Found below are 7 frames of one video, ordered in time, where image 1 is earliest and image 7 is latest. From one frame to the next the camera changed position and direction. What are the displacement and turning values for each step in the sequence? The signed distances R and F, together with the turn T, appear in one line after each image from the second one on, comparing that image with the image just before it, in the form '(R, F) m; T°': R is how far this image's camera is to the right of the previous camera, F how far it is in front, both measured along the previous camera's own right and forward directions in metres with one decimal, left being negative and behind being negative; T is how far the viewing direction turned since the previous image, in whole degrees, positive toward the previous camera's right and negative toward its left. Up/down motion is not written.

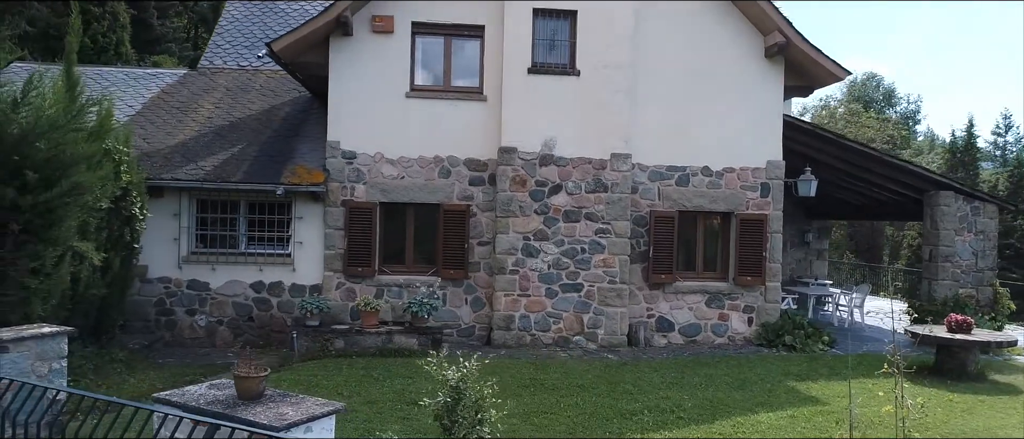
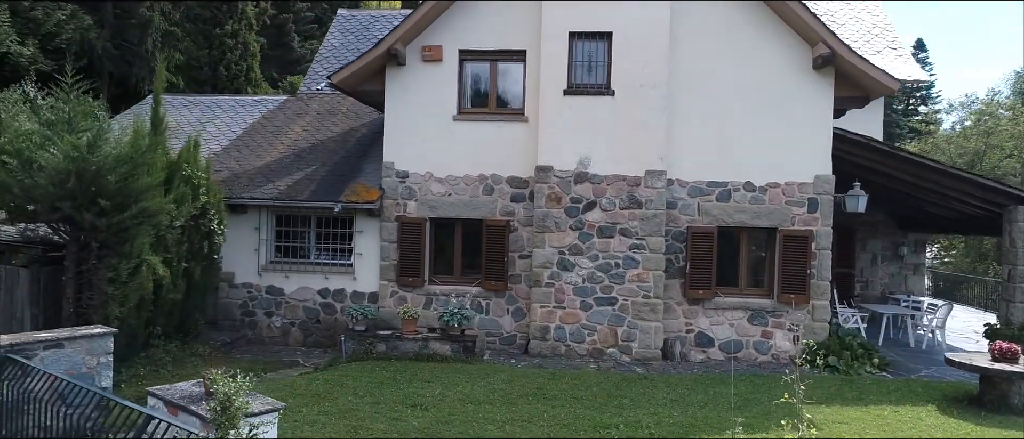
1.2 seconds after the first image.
(+1.5, -0.4) m; -12°
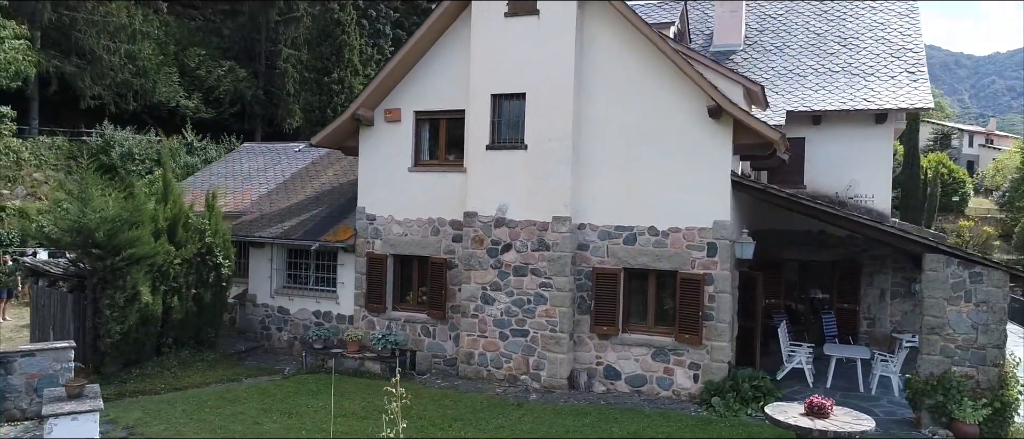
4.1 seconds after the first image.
(+4.4, -0.8) m; -16°
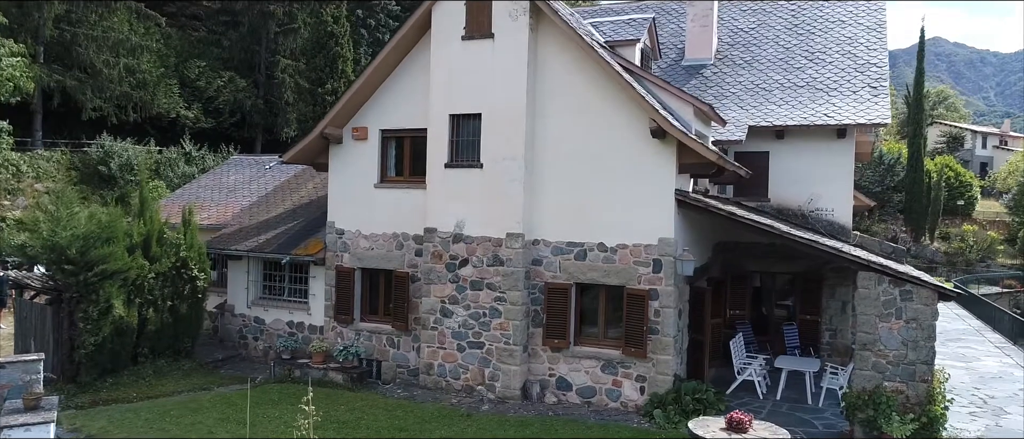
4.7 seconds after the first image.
(+1.0, -0.4) m; -2°
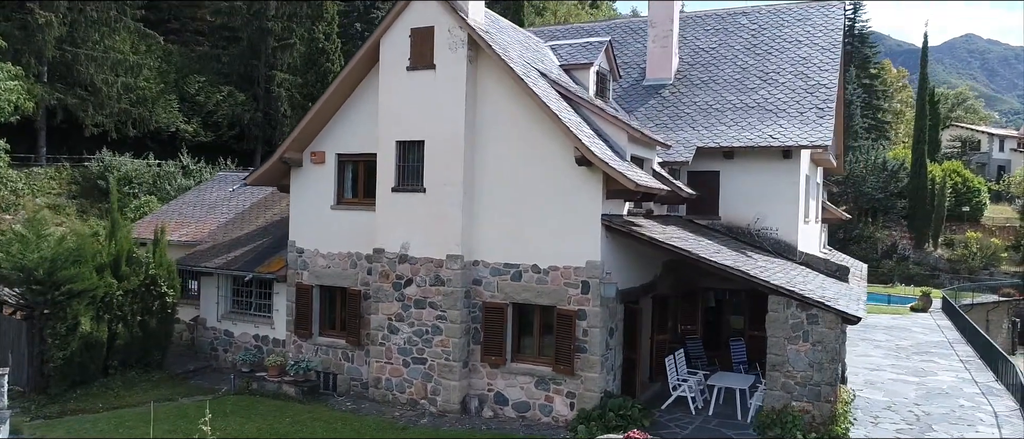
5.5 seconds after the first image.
(+1.4, -0.5) m; -2°
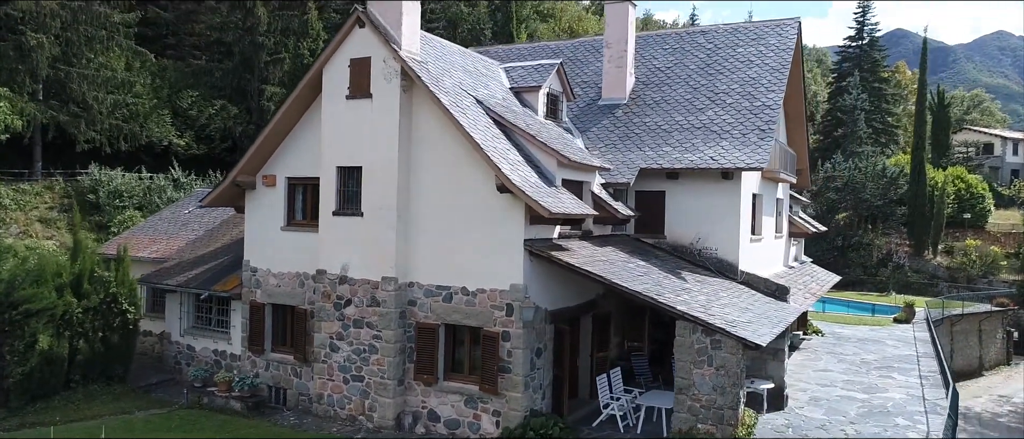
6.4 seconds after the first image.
(+1.6, -0.4) m; -2°
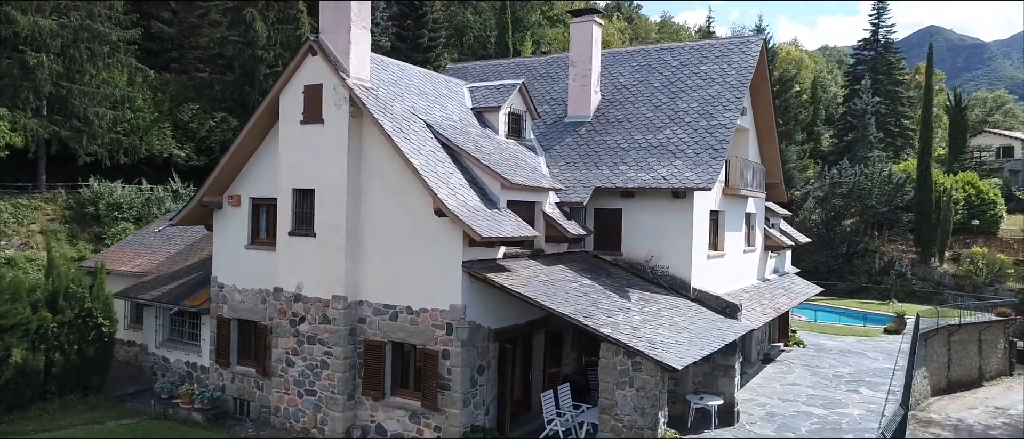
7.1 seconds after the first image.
(+1.5, -0.4) m; -2°
